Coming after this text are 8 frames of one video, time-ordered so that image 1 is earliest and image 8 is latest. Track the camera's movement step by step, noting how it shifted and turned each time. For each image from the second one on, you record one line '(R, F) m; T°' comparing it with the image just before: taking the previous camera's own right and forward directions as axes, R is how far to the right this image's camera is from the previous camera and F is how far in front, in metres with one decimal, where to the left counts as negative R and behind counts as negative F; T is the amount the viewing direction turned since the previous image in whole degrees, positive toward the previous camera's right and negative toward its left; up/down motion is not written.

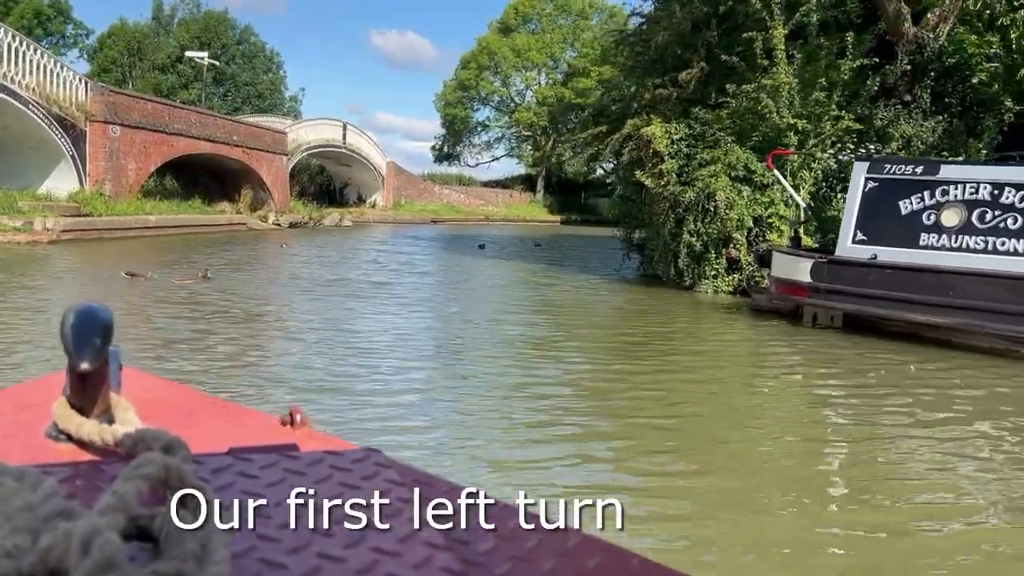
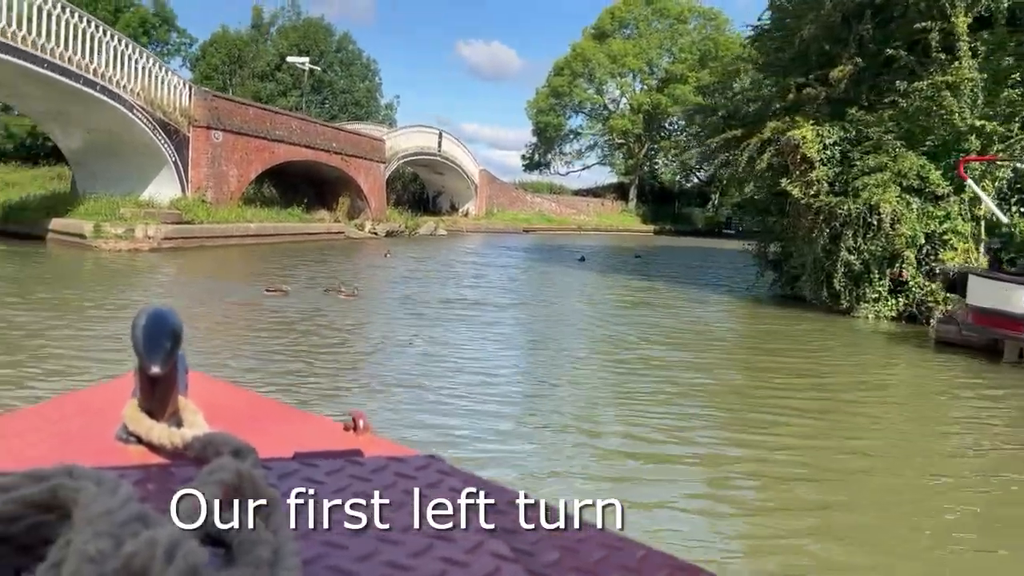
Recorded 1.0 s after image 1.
(-0.5, +0.9) m; -5°
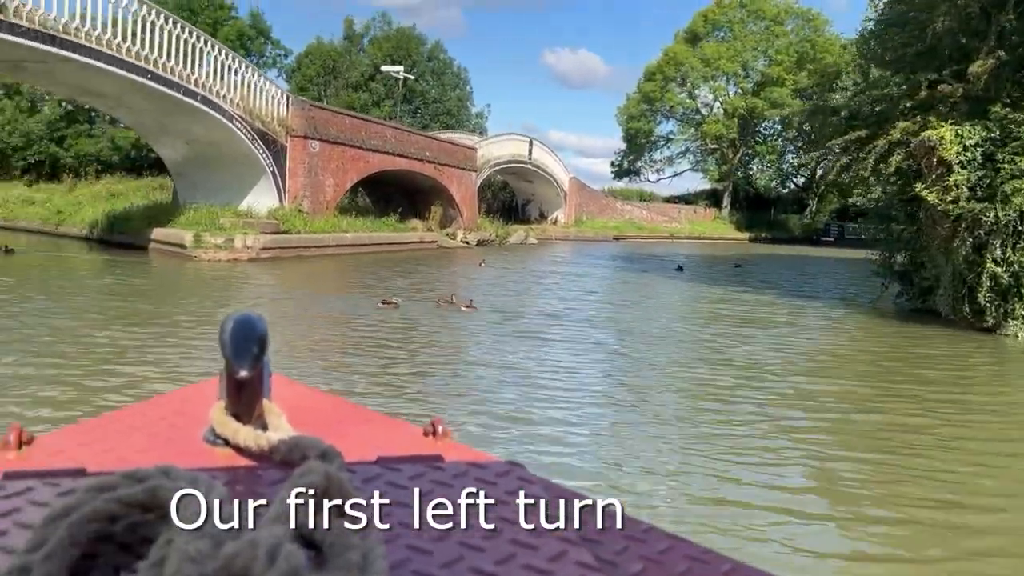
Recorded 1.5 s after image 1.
(-0.2, +0.4) m; -5°
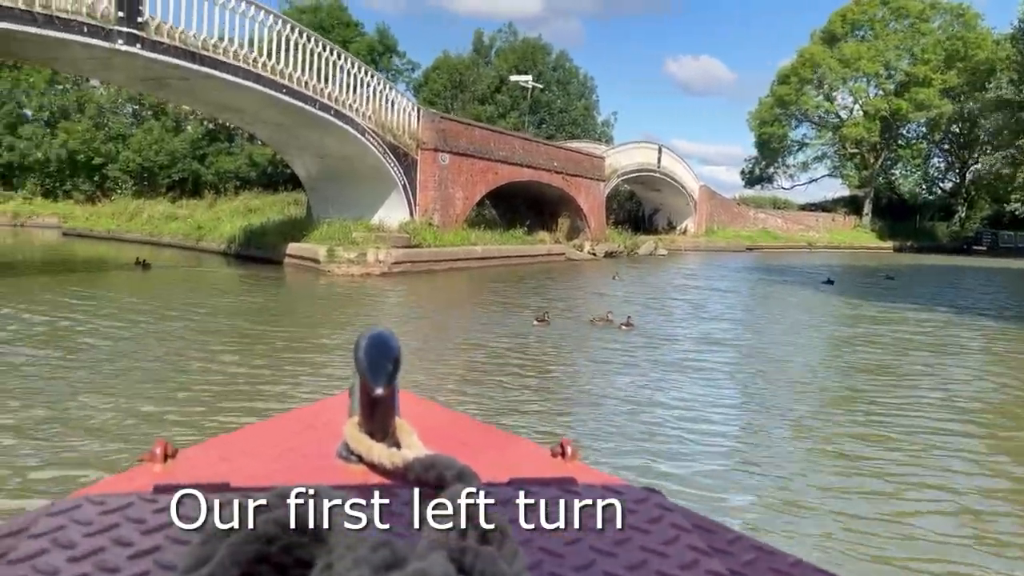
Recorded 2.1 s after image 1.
(-0.2, +0.5) m; -8°
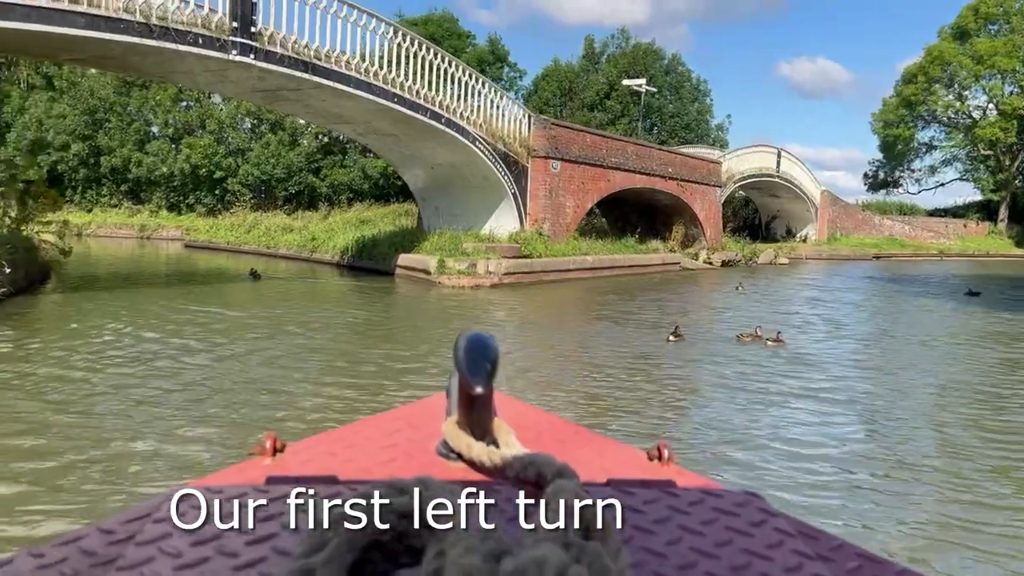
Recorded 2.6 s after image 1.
(-0.1, +0.4) m; -7°
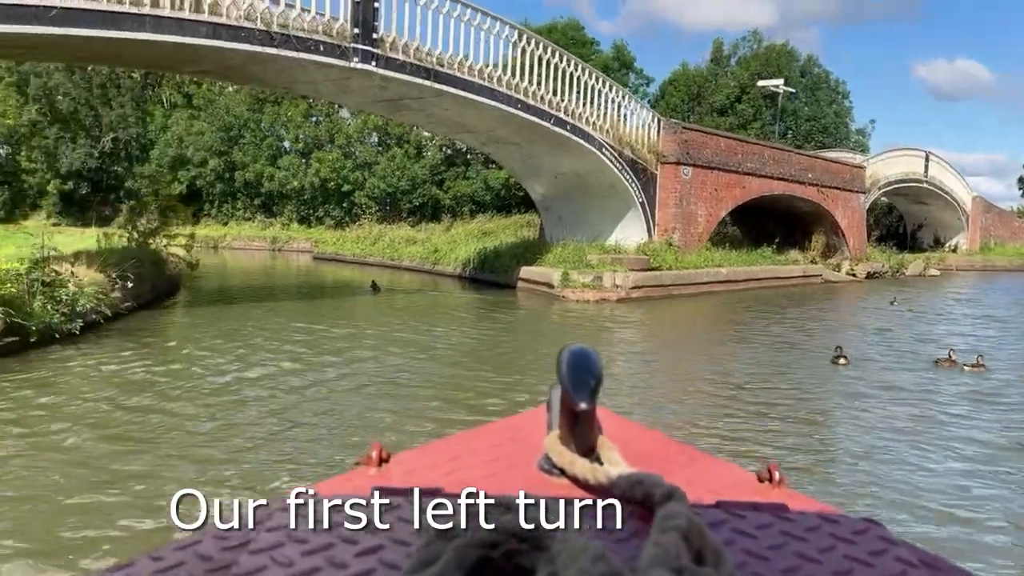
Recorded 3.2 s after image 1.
(-0.1, +0.5) m; -8°
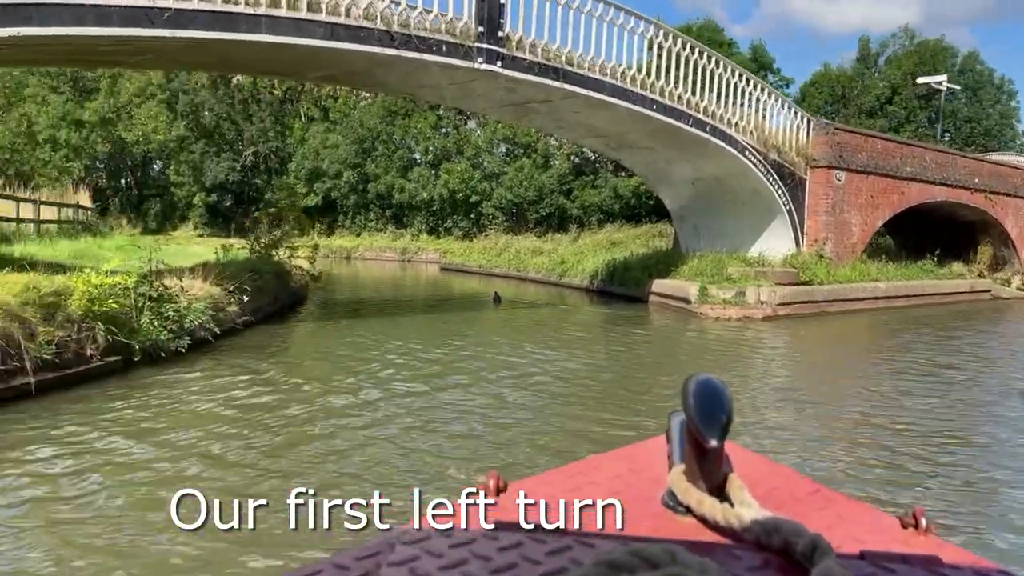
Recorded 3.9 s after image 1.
(-0.1, +0.6) m; -8°
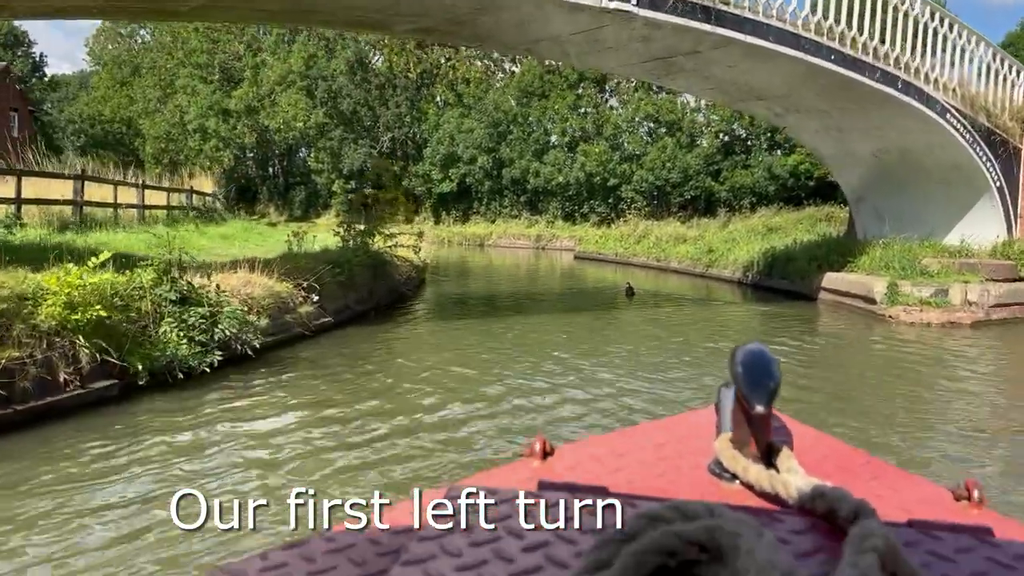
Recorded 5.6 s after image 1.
(0.0, +1.3) m; -9°
